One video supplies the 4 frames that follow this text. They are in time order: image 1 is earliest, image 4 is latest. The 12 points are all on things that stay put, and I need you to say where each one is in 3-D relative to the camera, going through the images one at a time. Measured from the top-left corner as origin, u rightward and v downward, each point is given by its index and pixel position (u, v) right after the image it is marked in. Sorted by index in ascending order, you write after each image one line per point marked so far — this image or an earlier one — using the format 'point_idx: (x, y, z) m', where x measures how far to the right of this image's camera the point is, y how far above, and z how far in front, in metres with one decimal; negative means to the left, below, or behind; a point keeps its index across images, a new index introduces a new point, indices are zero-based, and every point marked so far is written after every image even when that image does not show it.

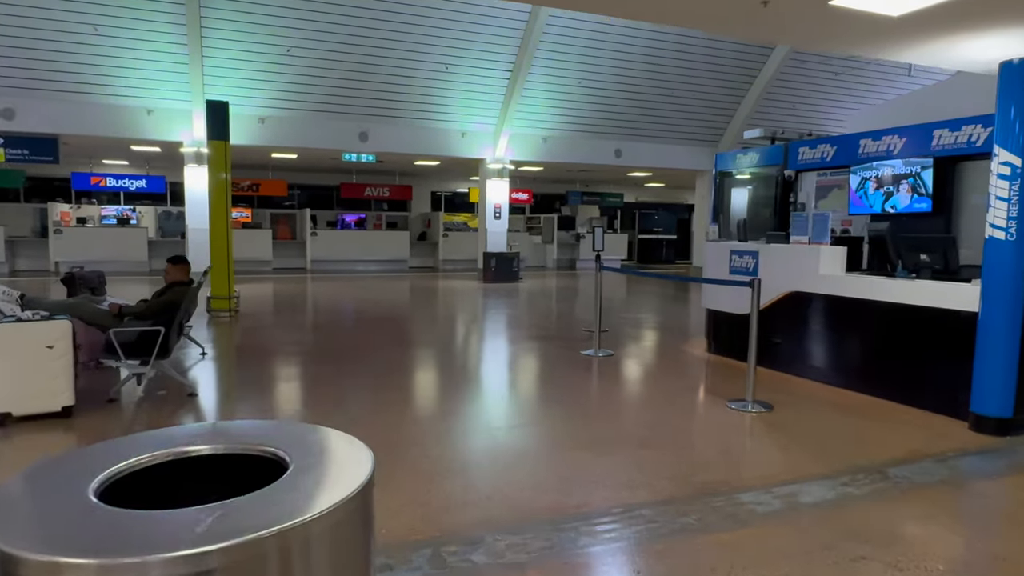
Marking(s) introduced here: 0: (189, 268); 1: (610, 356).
0: (-1.9, +0.1, +3.8) m
1: (+0.9, -0.6, +5.7) m
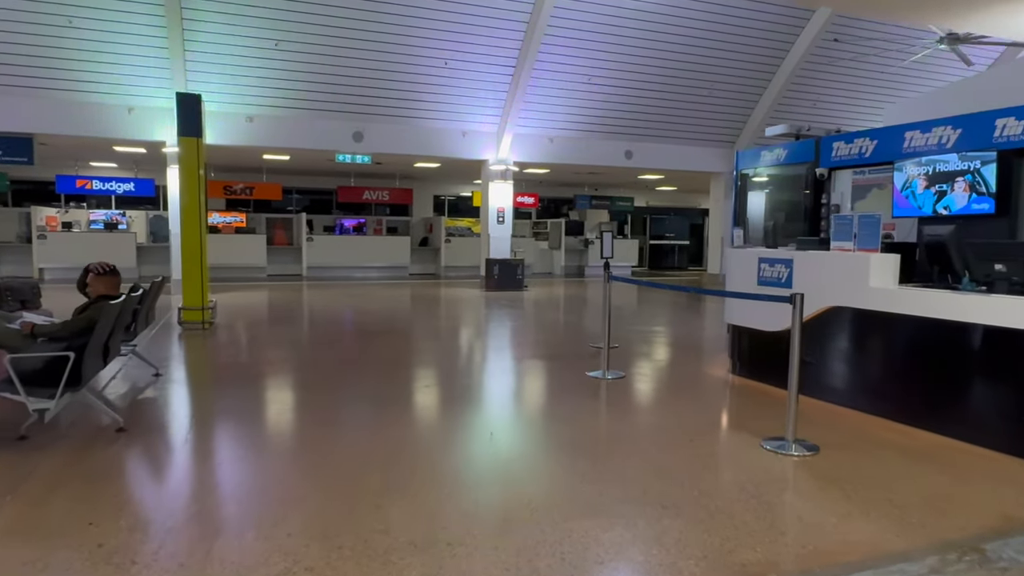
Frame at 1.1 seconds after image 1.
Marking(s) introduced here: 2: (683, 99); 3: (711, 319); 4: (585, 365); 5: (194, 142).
0: (-2.0, 0.0, +3.2) m
1: (+0.9, -0.7, +5.1) m
2: (+3.1, +3.5, +11.7) m
3: (+2.8, -0.5, +8.9) m
4: (+0.6, -0.7, +5.8) m
5: (-3.1, +1.4, +6.2) m
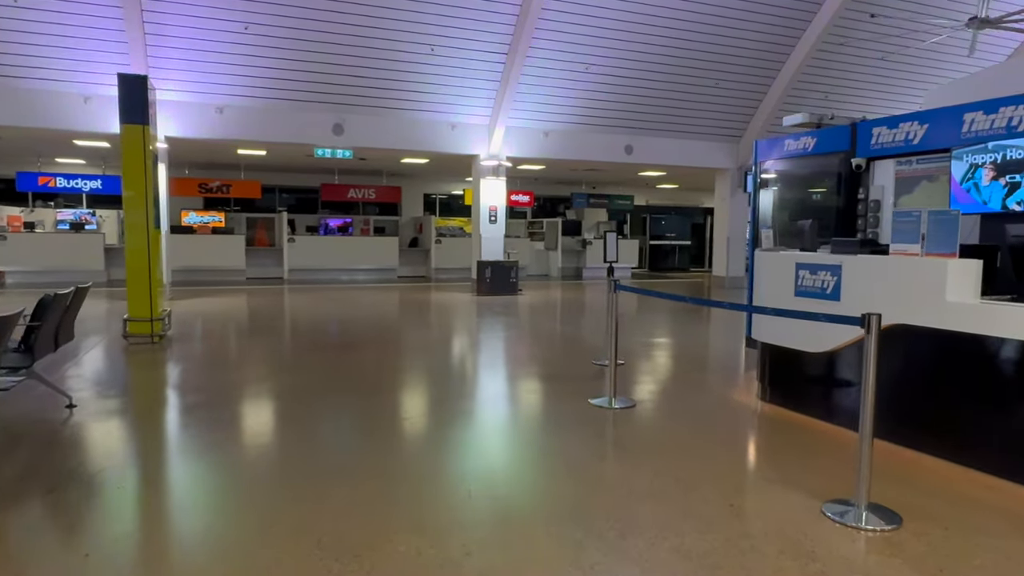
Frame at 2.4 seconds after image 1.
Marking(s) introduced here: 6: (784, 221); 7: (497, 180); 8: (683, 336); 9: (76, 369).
0: (-2.0, 0.0, +2.4) m
1: (+0.8, -0.8, +4.3) m
2: (+3.0, +3.4, +11.0) m
3: (+2.7, -0.5, +8.2) m
4: (+0.6, -0.8, +5.1) m
5: (-3.2, +1.4, +5.5) m
6: (+2.4, +0.6, +5.6) m
7: (-0.3, +1.9, +11.3) m
8: (+2.0, -0.6, +7.5) m
9: (-3.5, -0.6, +5.1) m
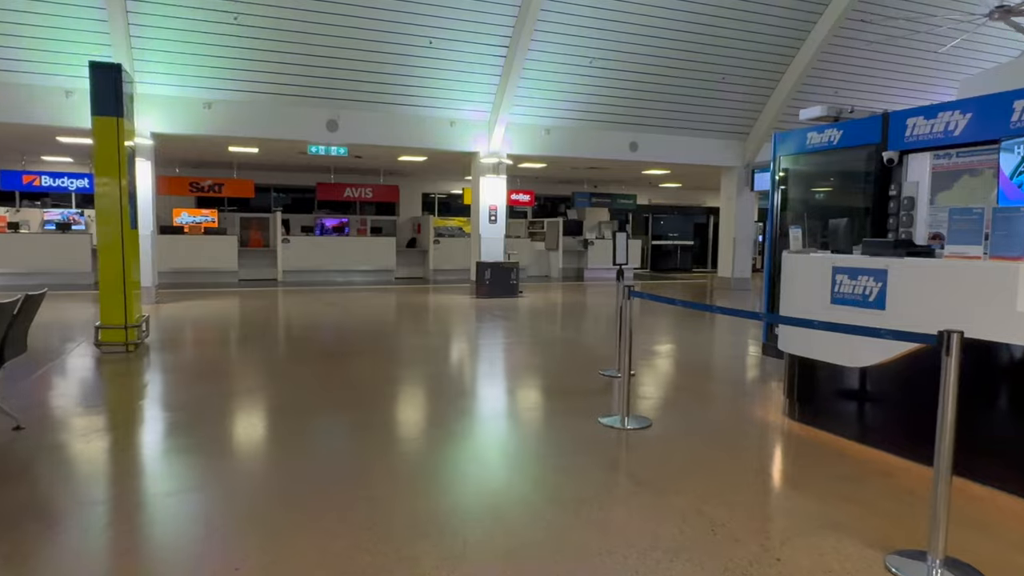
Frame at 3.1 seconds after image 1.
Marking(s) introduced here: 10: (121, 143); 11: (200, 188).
0: (-2.0, -0.1, +2.1) m
1: (+0.8, -0.8, +4.0) m
2: (+3.0, +3.4, +10.6) m
3: (+2.7, -0.6, +7.8) m
4: (+0.6, -0.8, +4.7) m
5: (-3.2, +1.3, +5.1) m
6: (+2.4, +0.5, +5.2) m
7: (-0.3, +1.9, +10.9) m
8: (+2.0, -0.6, +7.1) m
9: (-3.5, -0.7, +4.7) m
10: (-3.1, +1.2, +5.1) m
11: (-5.9, +1.9, +12.1) m
